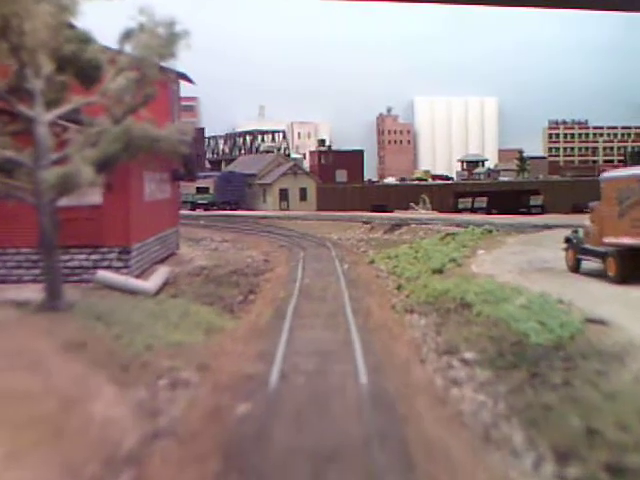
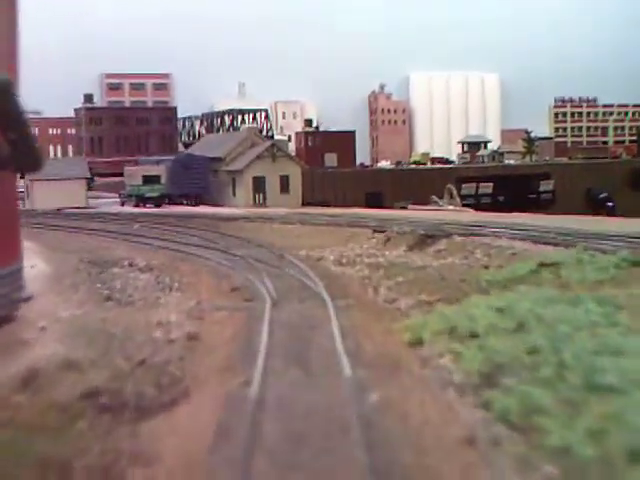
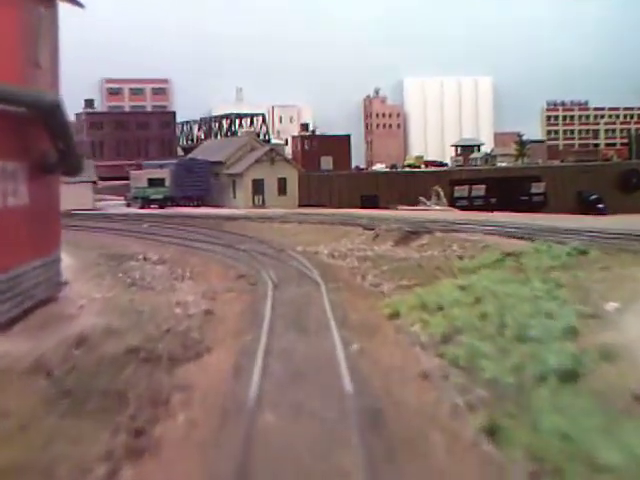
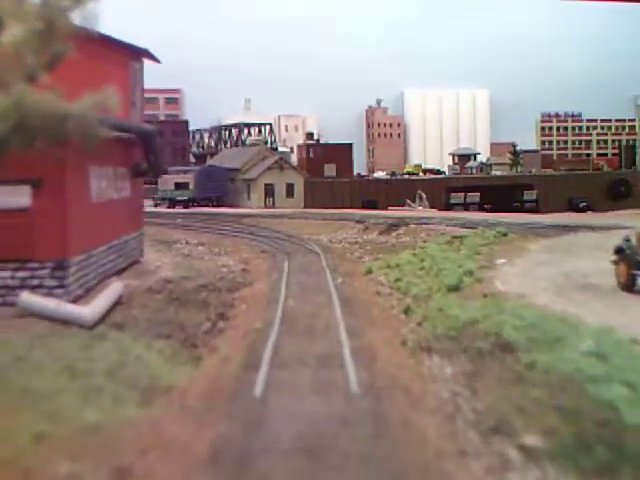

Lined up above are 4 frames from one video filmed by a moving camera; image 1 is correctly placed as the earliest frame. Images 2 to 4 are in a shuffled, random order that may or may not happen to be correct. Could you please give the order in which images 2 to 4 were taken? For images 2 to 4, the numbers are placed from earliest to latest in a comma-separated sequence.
4, 3, 2
